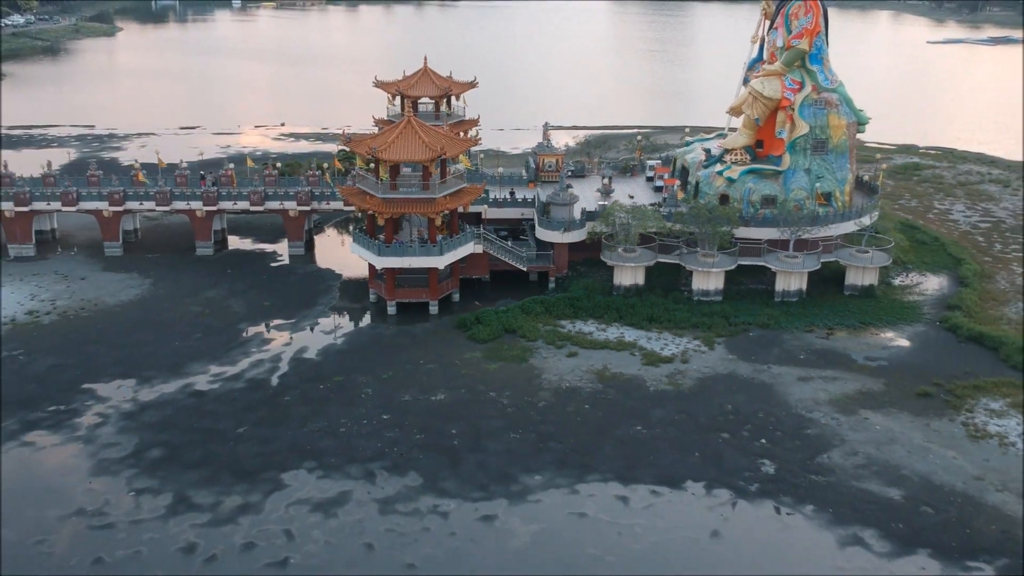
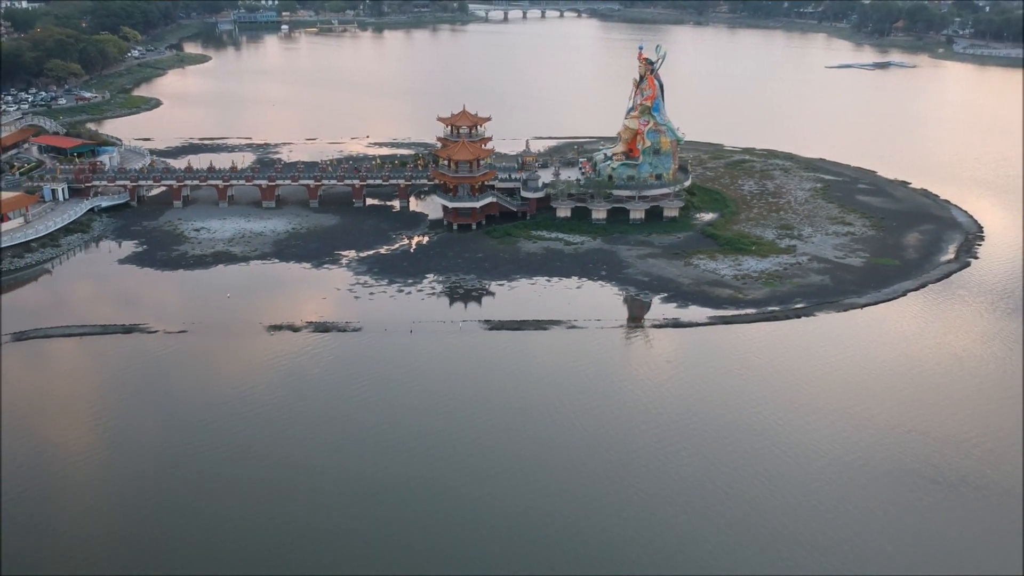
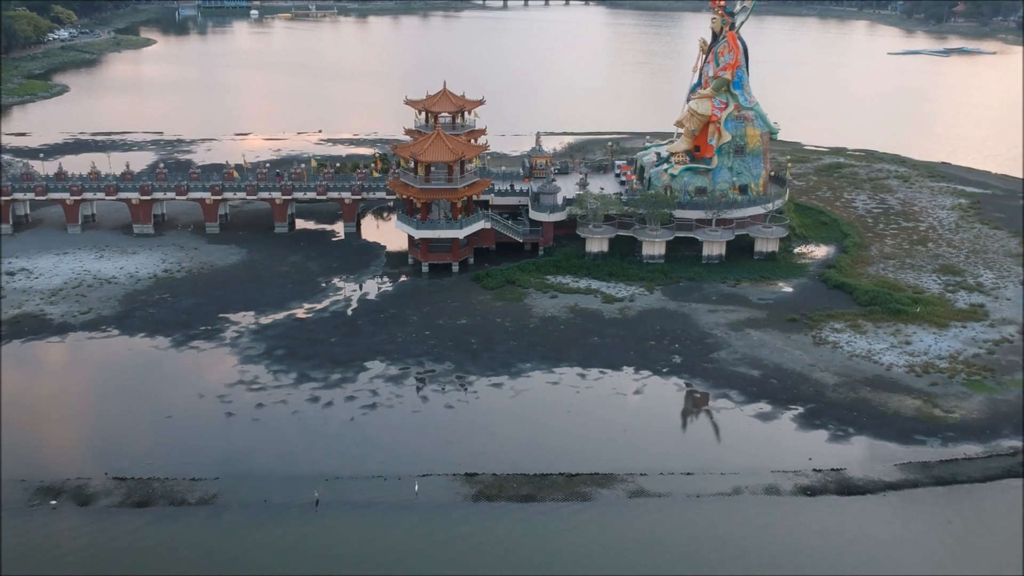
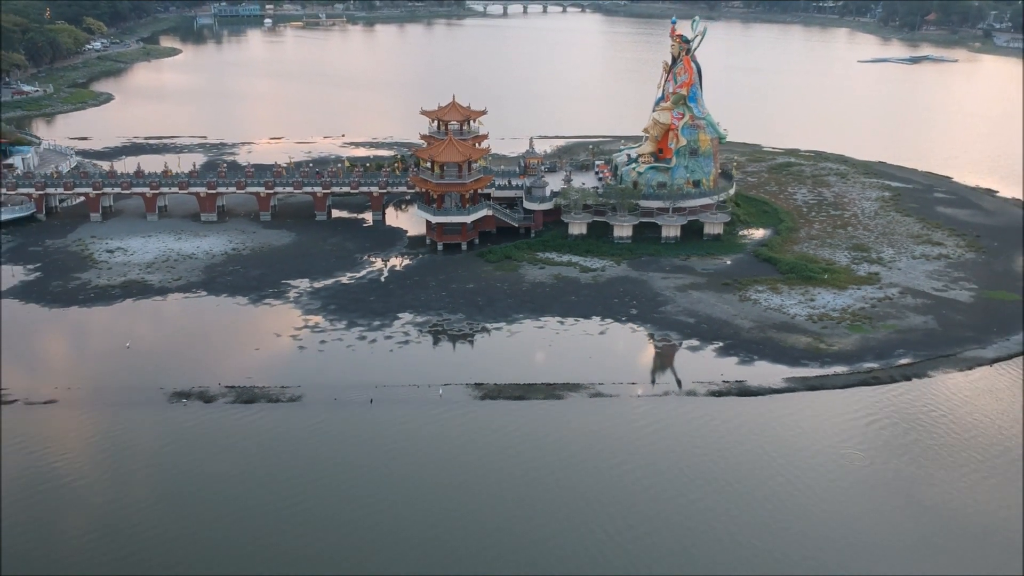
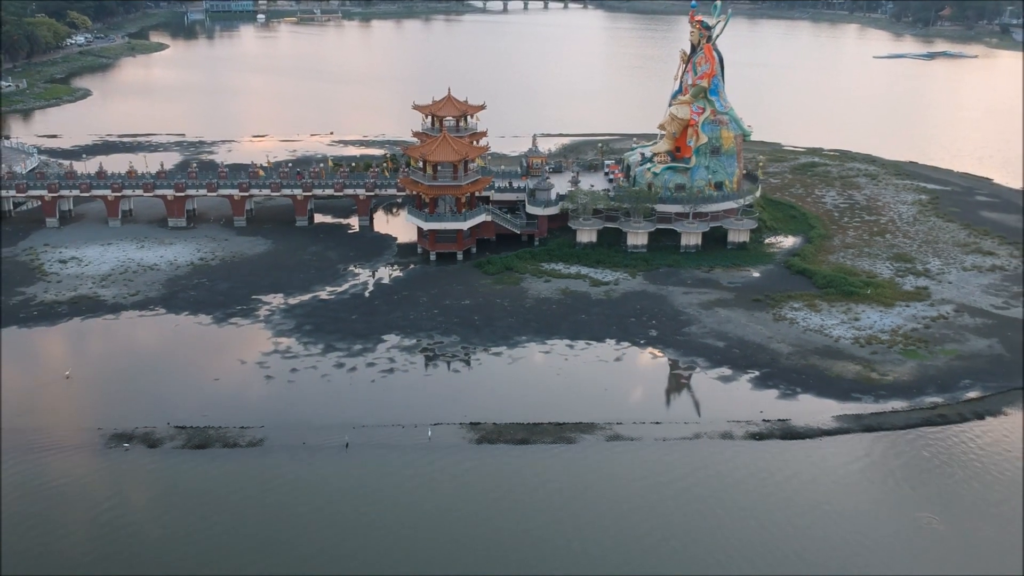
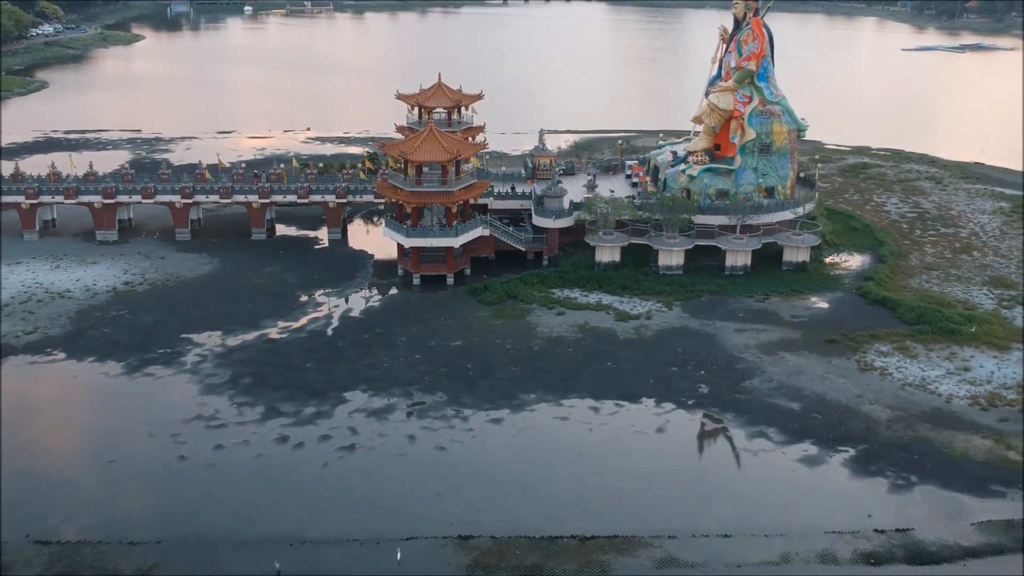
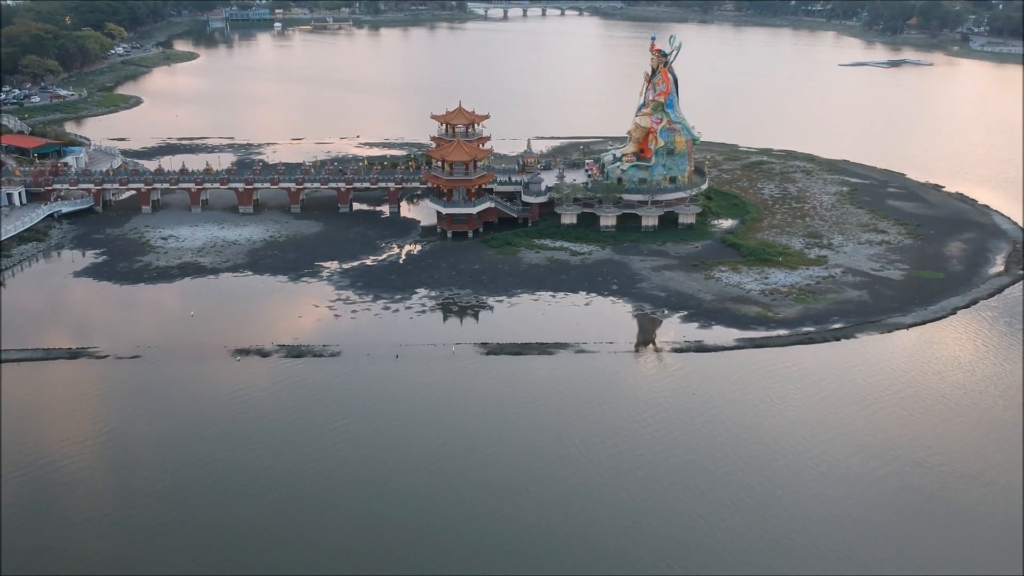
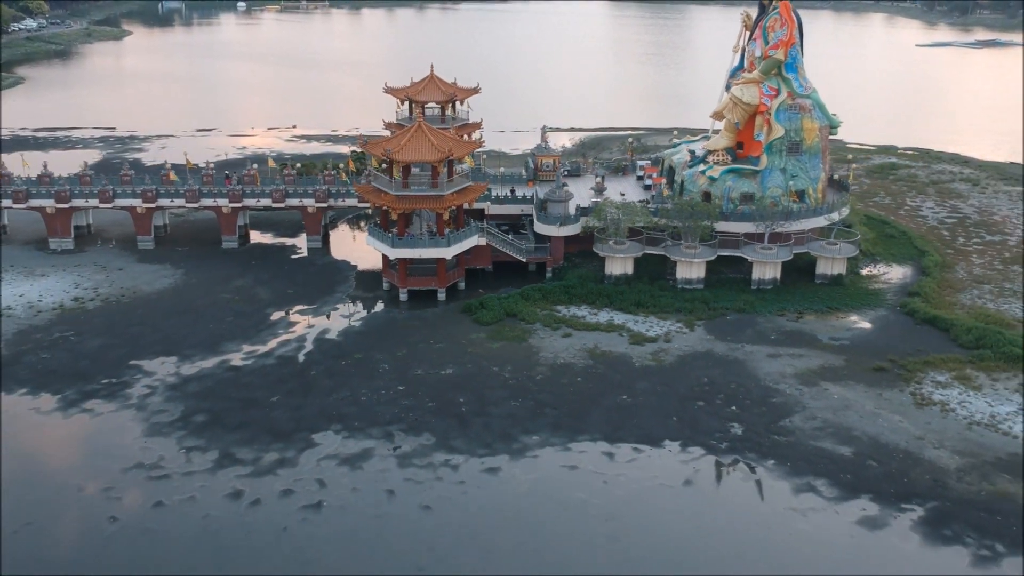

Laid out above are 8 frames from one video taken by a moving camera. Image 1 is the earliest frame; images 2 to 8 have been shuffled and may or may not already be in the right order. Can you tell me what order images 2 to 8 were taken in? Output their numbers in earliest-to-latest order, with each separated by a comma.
8, 6, 3, 5, 4, 7, 2
